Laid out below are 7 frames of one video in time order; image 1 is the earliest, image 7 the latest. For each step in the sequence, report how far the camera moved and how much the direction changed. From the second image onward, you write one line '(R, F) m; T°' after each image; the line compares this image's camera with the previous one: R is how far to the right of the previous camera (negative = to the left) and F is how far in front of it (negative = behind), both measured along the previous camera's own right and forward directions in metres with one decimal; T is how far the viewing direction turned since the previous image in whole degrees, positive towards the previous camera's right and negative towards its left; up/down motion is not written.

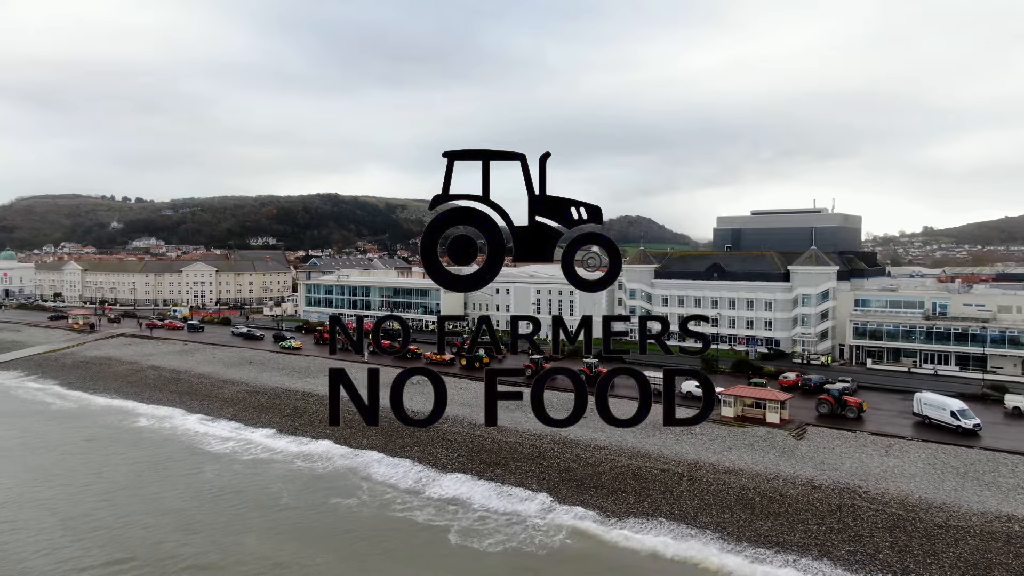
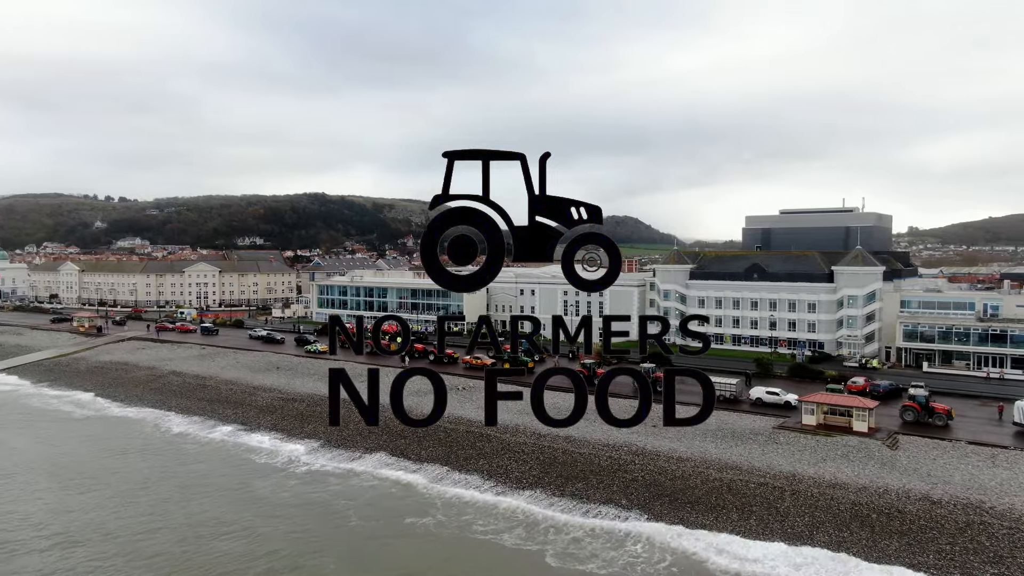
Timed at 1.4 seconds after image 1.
(-3.1, +1.6) m; +1°
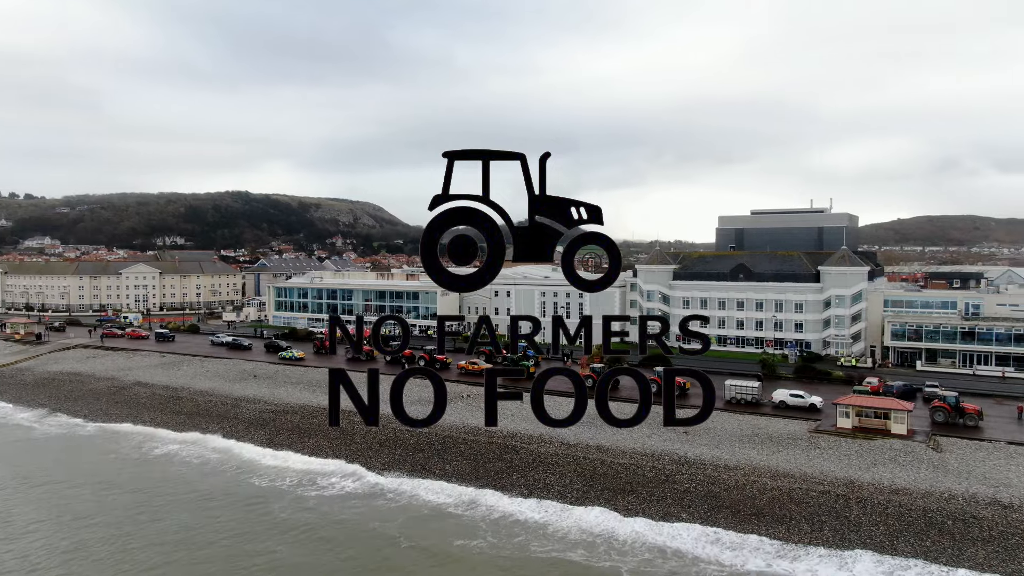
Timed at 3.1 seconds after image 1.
(-3.7, +1.7) m; +6°
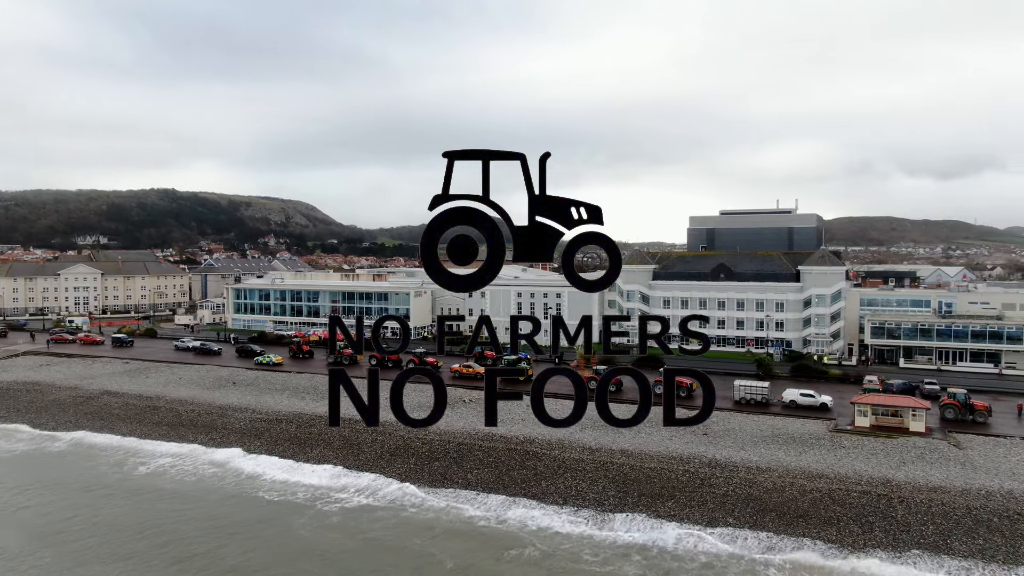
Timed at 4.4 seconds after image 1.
(-3.1, +1.0) m; +5°
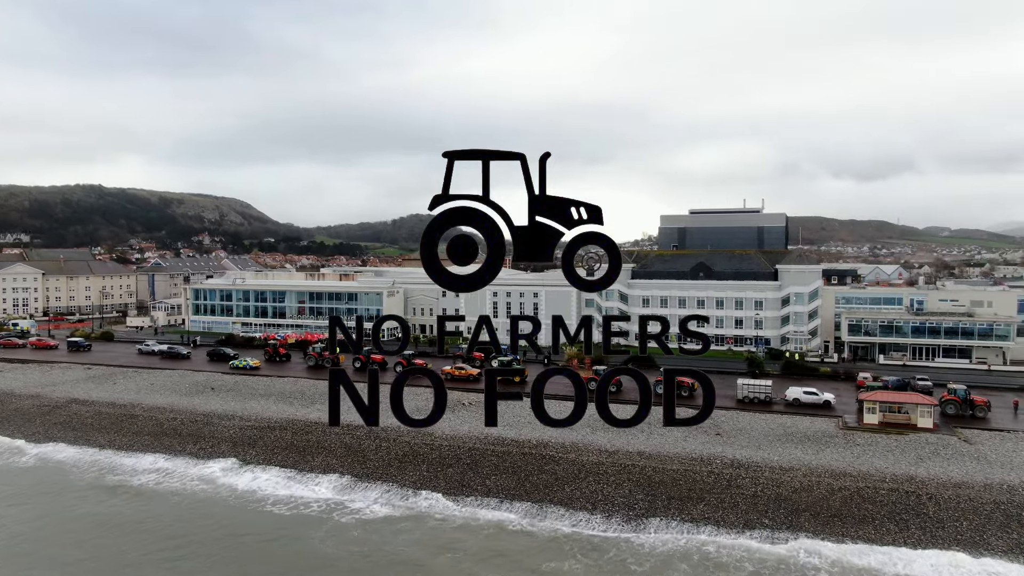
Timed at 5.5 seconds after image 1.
(-2.6, +0.8) m; +5°
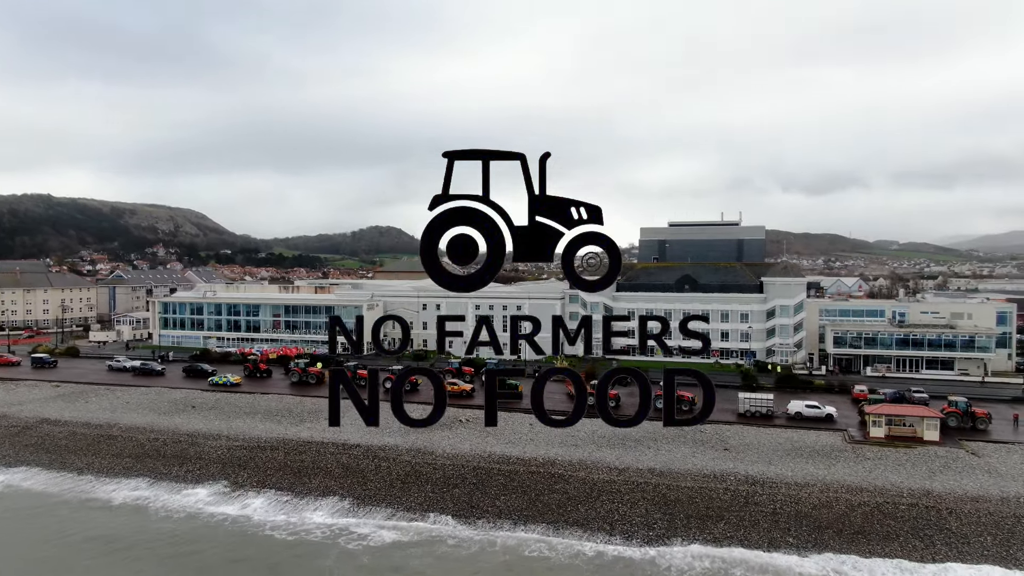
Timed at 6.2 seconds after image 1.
(-1.6, +0.8) m; +3°
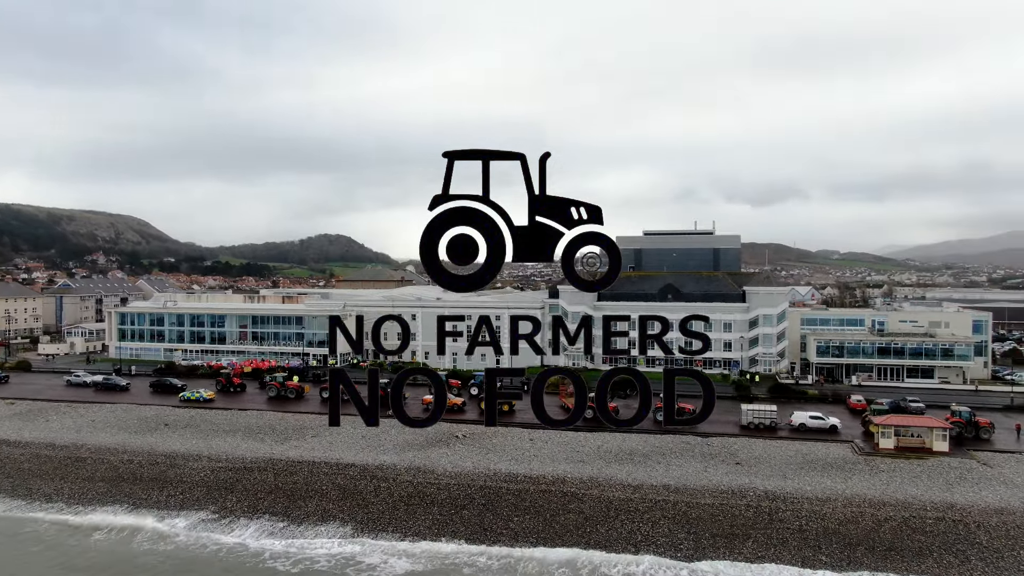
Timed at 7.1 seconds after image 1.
(-1.9, +1.2) m; +4°
